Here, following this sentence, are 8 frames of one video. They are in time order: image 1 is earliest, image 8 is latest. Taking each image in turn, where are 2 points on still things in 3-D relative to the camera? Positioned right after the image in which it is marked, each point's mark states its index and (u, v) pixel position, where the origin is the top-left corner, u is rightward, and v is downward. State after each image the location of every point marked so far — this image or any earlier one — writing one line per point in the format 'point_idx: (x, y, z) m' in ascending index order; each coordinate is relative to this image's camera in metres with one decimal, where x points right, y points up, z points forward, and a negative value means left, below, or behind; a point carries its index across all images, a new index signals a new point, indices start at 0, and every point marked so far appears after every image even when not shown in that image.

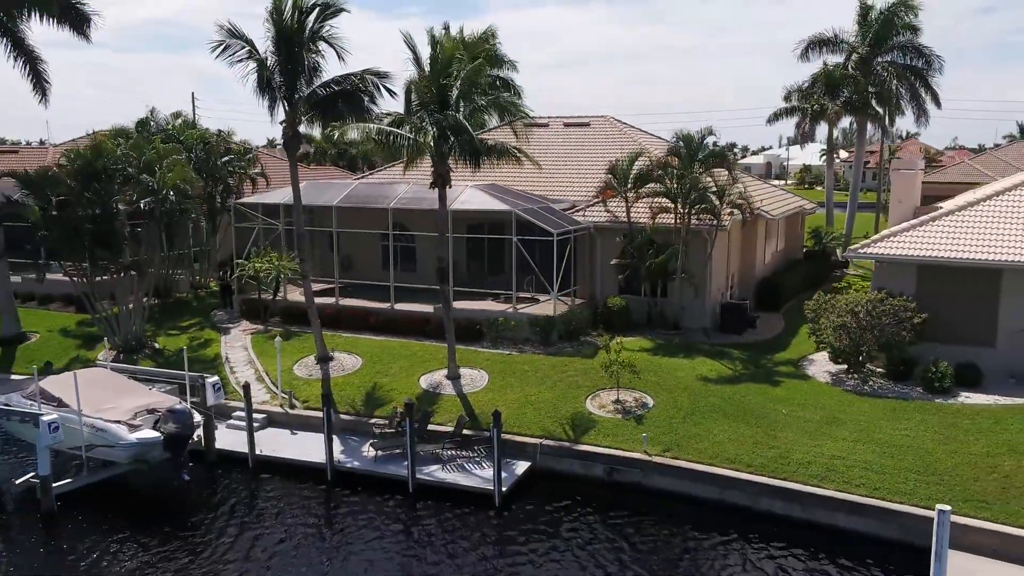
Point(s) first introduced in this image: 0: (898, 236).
0: (+8.2, +1.2, +19.2) m
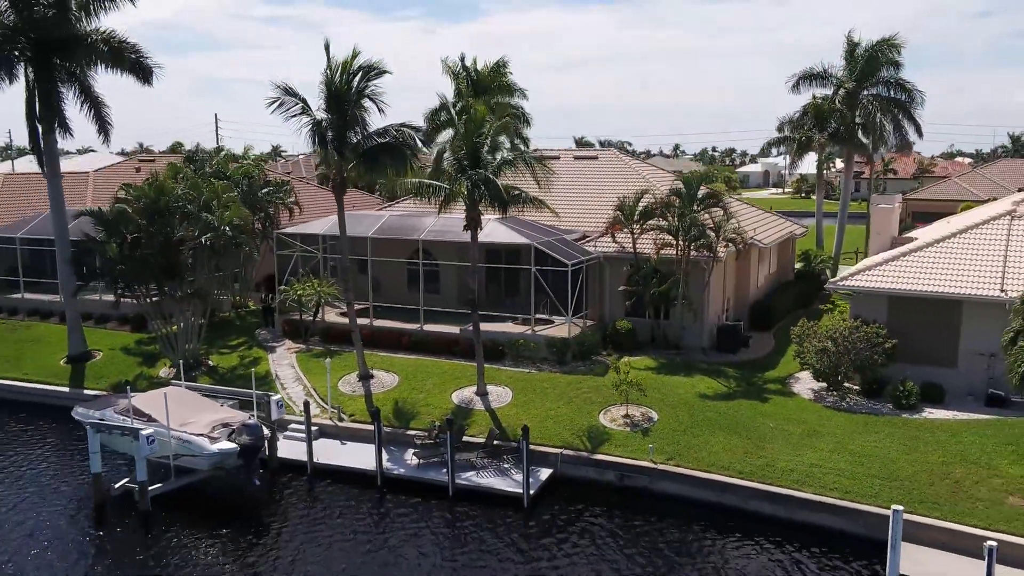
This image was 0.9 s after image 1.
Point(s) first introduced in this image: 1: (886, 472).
0: (+8.8, +0.5, +21.8) m
1: (+7.1, -3.4, +16.9) m
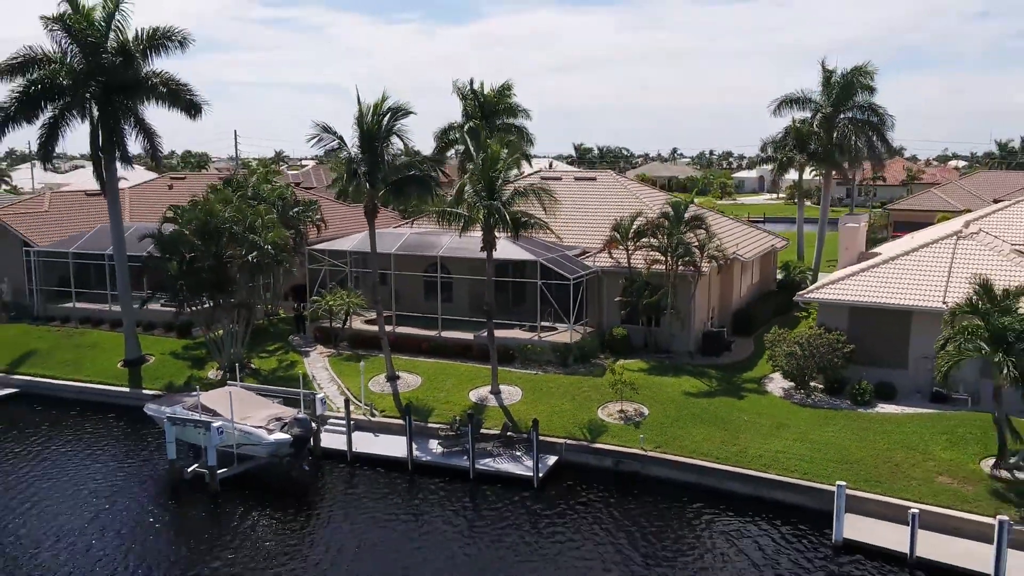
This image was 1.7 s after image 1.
0: (+9.0, +0.2, +25.0) m
1: (+7.3, -3.8, +20.1) m
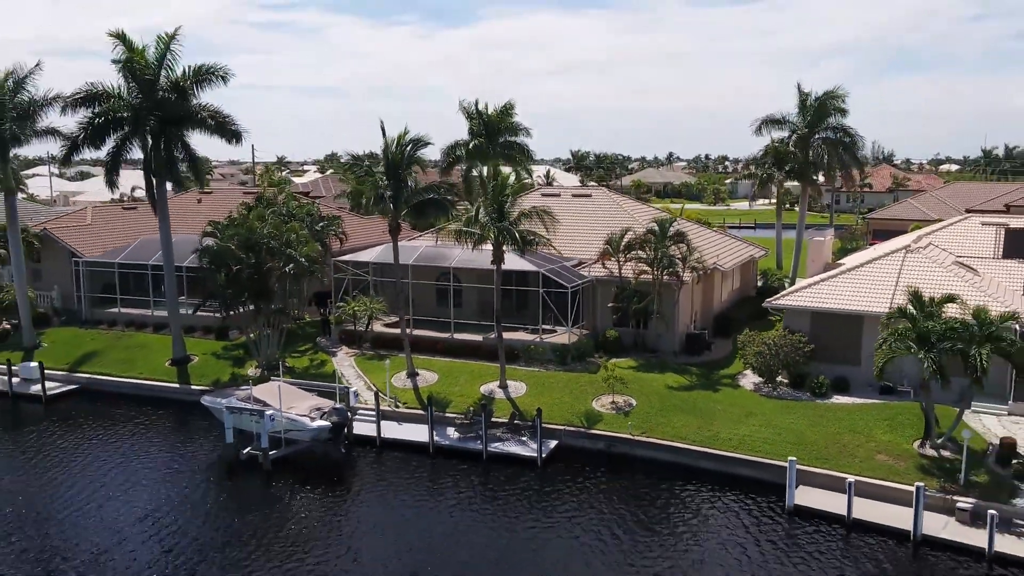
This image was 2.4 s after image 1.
0: (+9.2, 0.0, +28.7) m
1: (+7.5, -4.0, +23.8) m
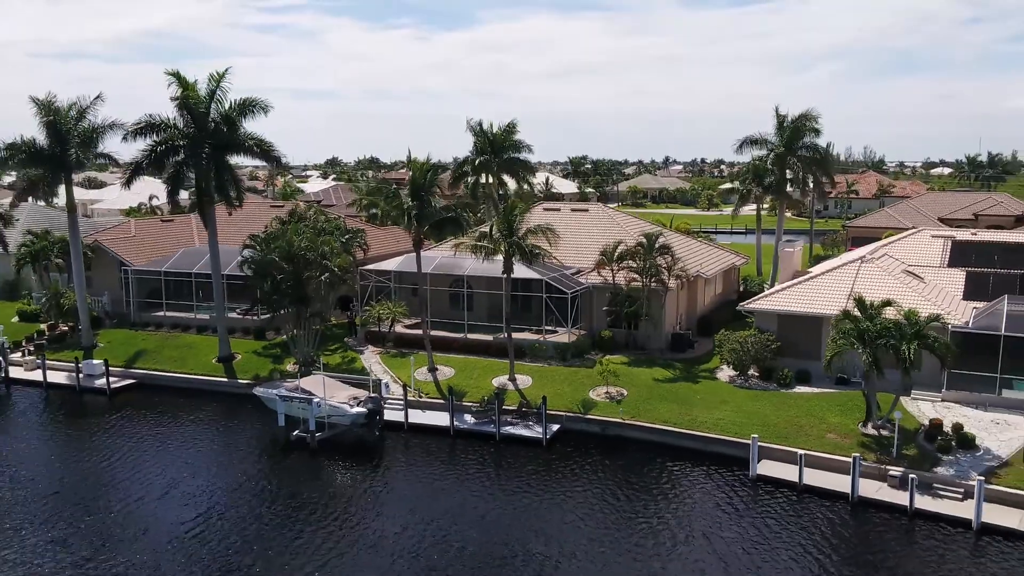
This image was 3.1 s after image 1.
0: (+9.5, -0.2, +33.1) m
1: (+7.8, -4.2, +28.2) m
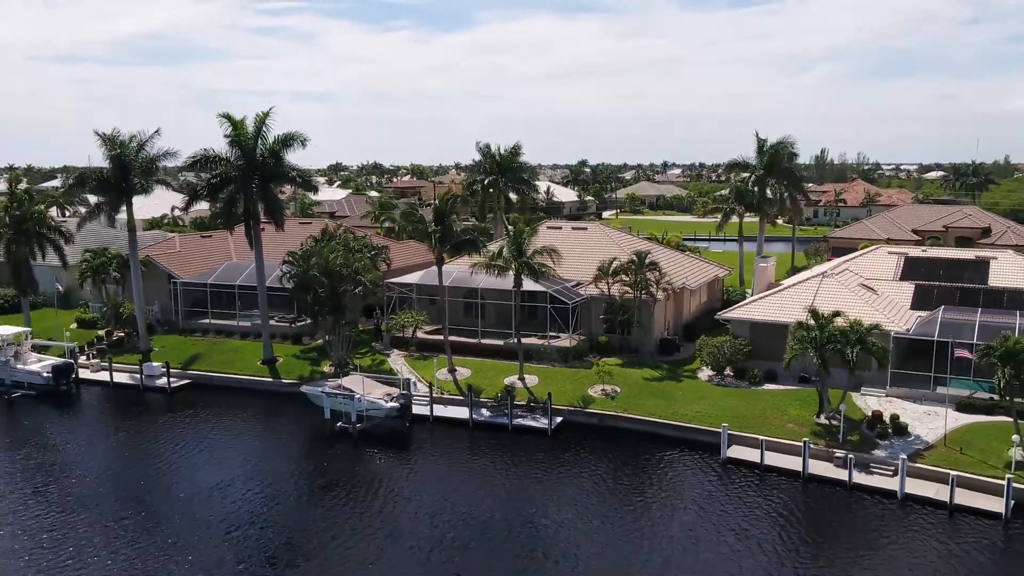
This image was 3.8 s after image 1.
0: (+9.9, -0.7, +38.3) m
1: (+8.2, -4.7, +33.4) m
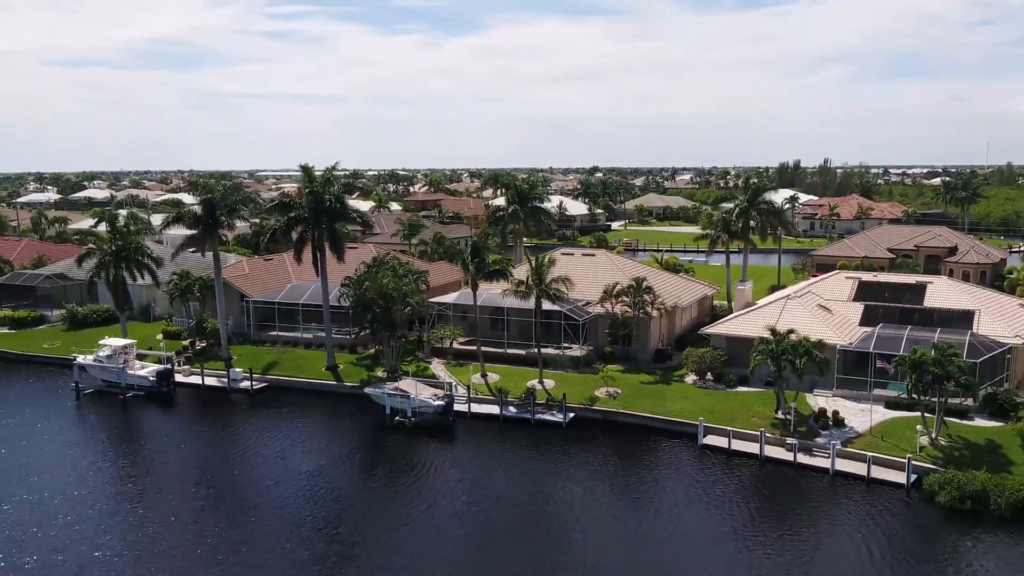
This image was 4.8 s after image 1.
0: (+11.0, -1.8, +46.9) m
1: (+9.3, -5.7, +42.0) m
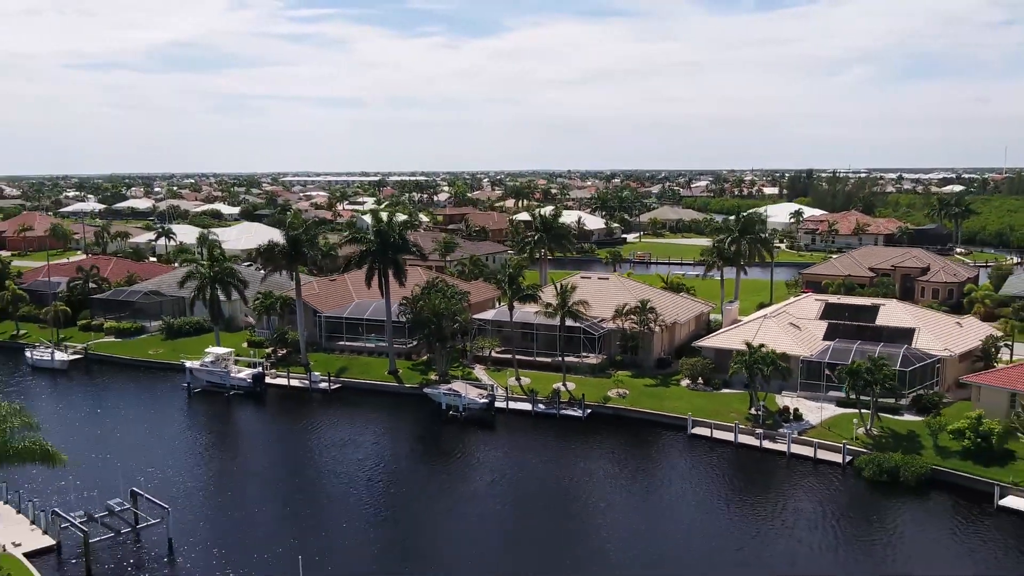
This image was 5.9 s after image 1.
0: (+12.9, -3.2, +58.0) m
1: (+11.1, -7.1, +53.2) m
